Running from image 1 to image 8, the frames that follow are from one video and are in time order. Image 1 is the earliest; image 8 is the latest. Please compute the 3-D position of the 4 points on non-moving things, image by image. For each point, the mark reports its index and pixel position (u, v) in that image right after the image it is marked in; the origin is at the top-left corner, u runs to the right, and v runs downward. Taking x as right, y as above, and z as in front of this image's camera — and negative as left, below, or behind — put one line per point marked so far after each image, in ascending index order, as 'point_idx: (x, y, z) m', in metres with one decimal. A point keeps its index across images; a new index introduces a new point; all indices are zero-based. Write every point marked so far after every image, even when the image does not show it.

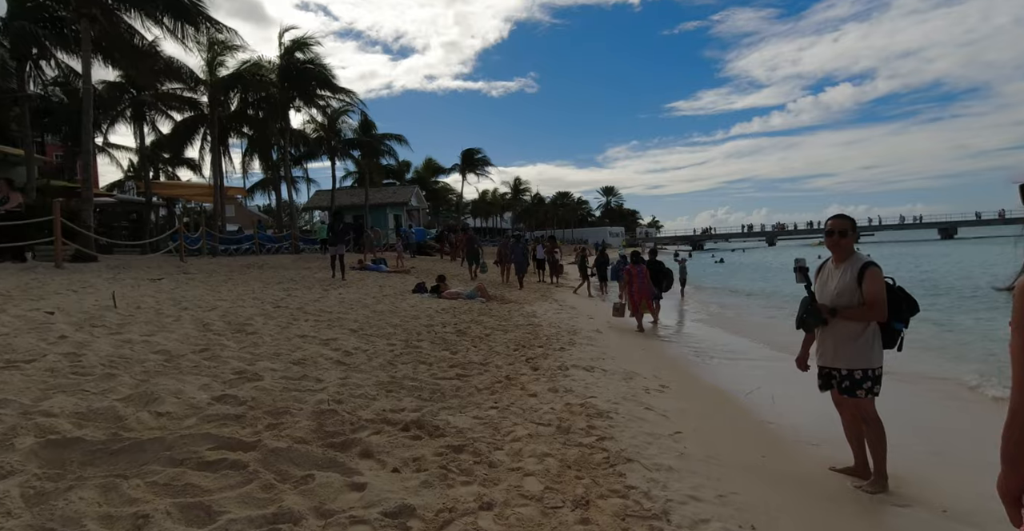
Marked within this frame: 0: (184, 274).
0: (-7.5, -0.2, +13.1) m
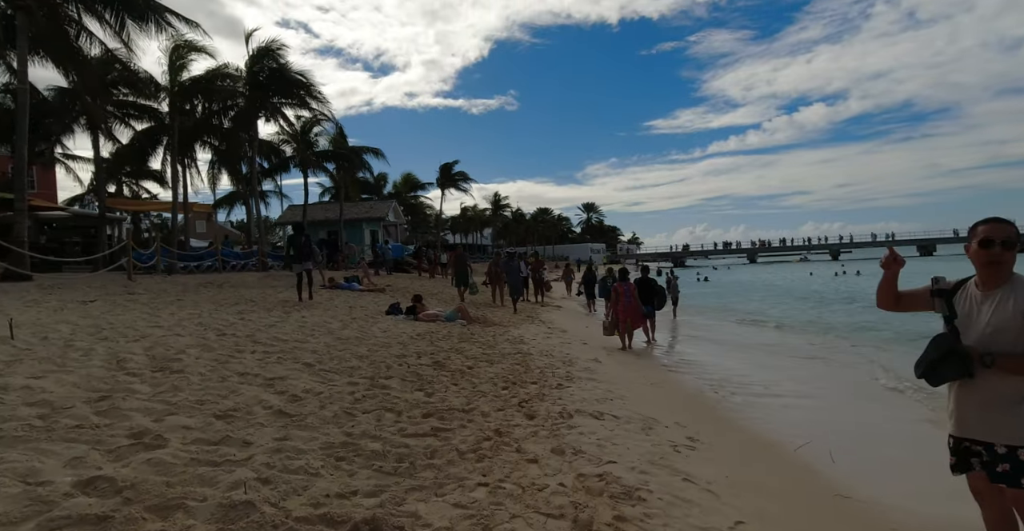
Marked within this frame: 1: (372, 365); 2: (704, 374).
0: (-7.9, -0.6, +11.6) m
1: (-1.7, -1.2, +6.6) m
2: (+2.8, -1.7, +8.4) m
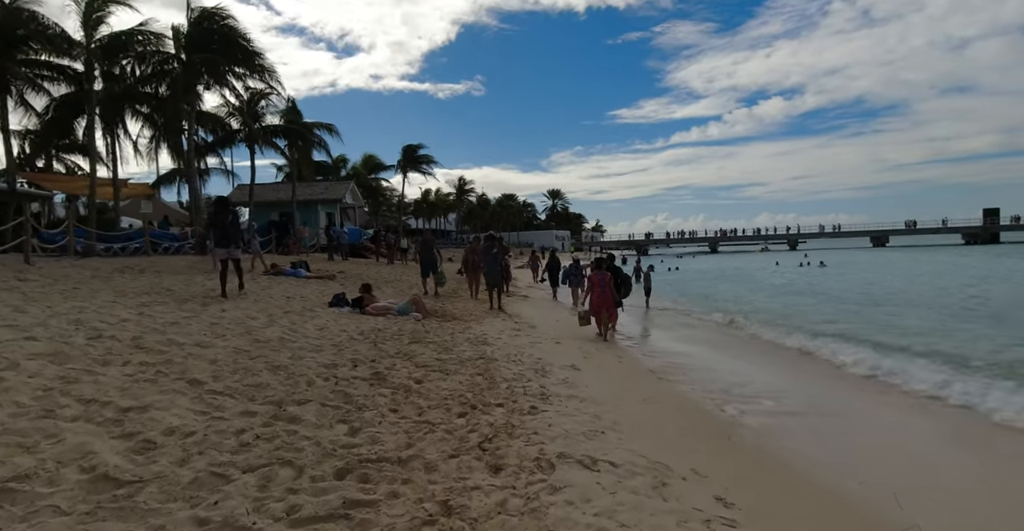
0: (-8.5, -0.3, +9.6) m
1: (-2.0, -1.0, +5.0) m
2: (+2.4, -1.5, +7.1) m
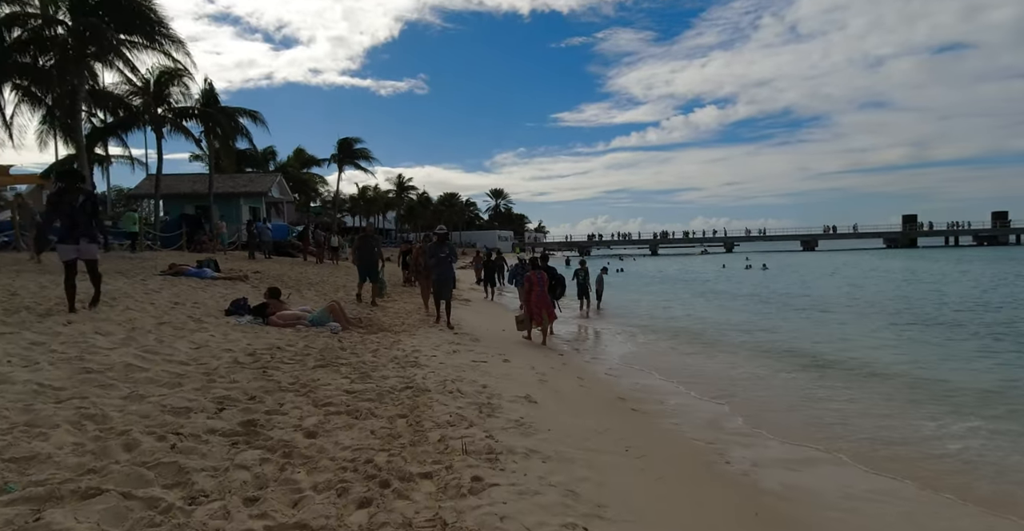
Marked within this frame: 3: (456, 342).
0: (-9.3, -0.2, +7.1) m
1: (-2.4, -1.0, +3.2) m
2: (+1.7, -1.5, +5.7) m
3: (-0.8, -1.1, +8.5) m
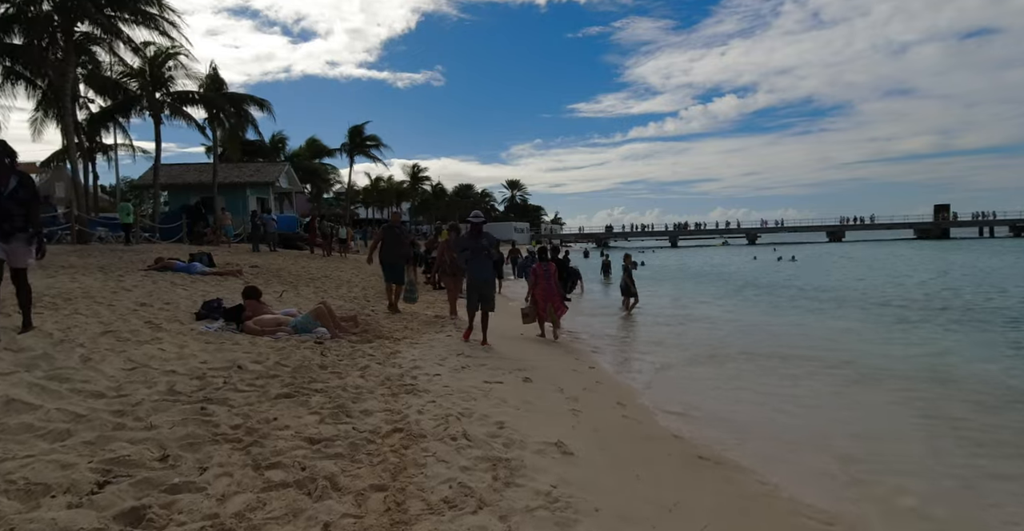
0: (-9.1, -0.2, +5.9) m
1: (-2.3, -1.0, +1.8) m
2: (+1.9, -1.5, +4.3) m
3: (-0.6, -1.1, +7.0) m
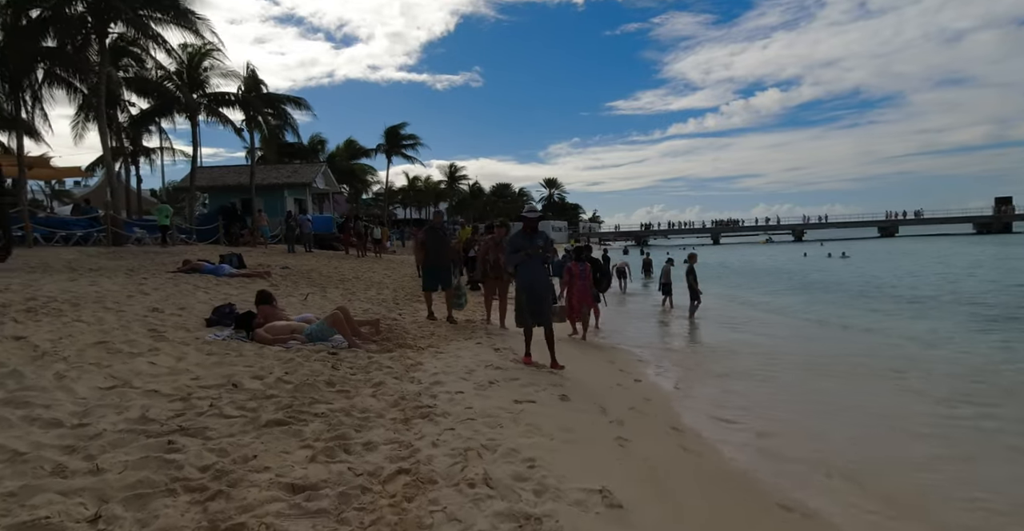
0: (-8.8, -0.3, +5.7) m
1: (-2.2, -1.1, +1.2) m
2: (+2.1, -1.5, +3.3) m
3: (-0.2, -1.1, +6.2) m
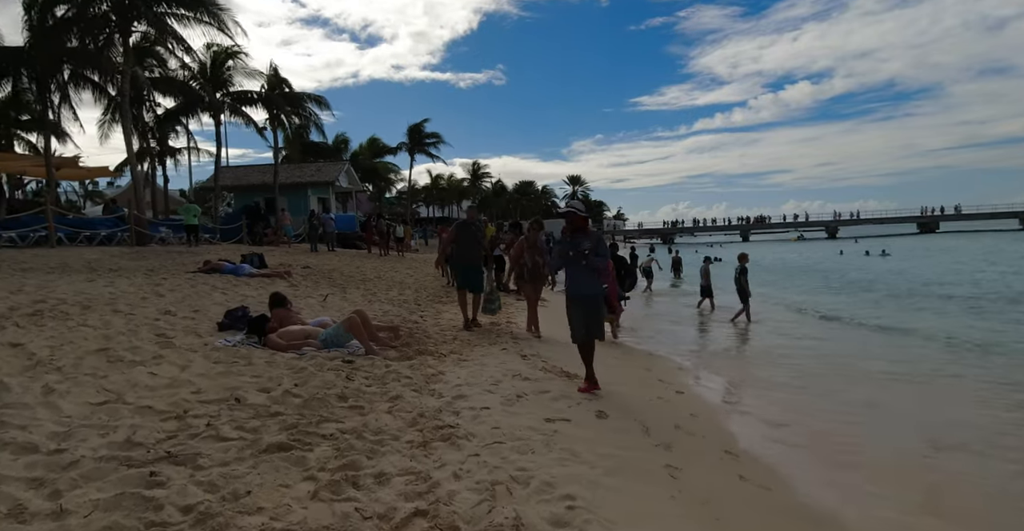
0: (-8.5, -0.3, +5.5) m
1: (-2.2, -1.1, +0.8) m
2: (+2.3, -1.5, +2.7) m
3: (+0.1, -1.1, +5.7) m
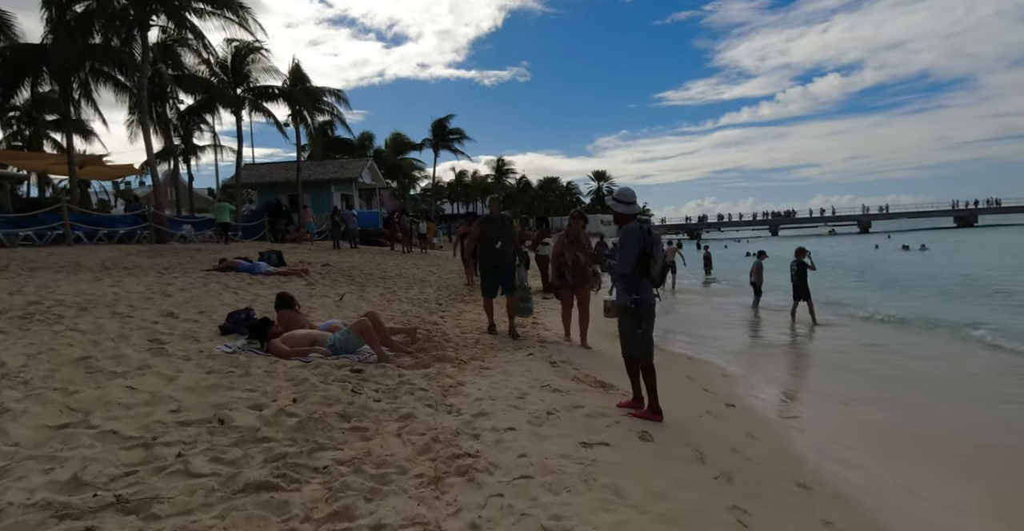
0: (-8.3, -0.3, +5.2) m
1: (-2.1, -1.1, +0.2) m
2: (+2.4, -1.5, +1.9) m
3: (+0.4, -1.1, +5.1) m
